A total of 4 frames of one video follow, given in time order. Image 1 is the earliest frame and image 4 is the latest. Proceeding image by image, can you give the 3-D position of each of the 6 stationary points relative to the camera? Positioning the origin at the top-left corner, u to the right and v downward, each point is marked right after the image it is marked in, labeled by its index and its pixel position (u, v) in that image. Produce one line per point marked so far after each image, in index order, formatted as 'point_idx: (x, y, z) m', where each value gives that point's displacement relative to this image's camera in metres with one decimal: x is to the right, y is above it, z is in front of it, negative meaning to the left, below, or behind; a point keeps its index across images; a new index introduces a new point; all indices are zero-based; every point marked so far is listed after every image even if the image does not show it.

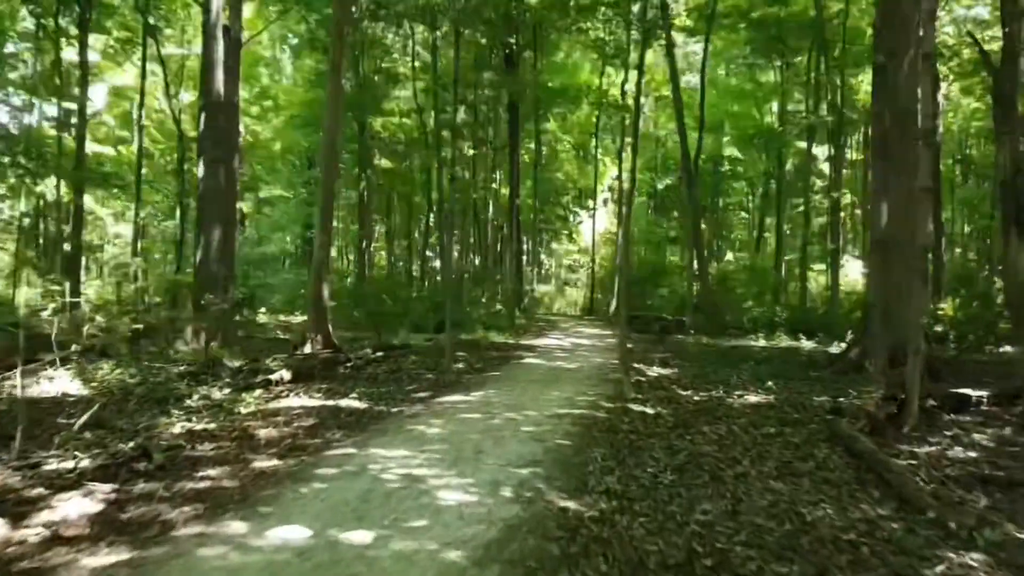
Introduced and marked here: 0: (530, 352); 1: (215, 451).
0: (+0.3, -1.0, +11.4) m
1: (-2.0, -1.1, +4.8) m
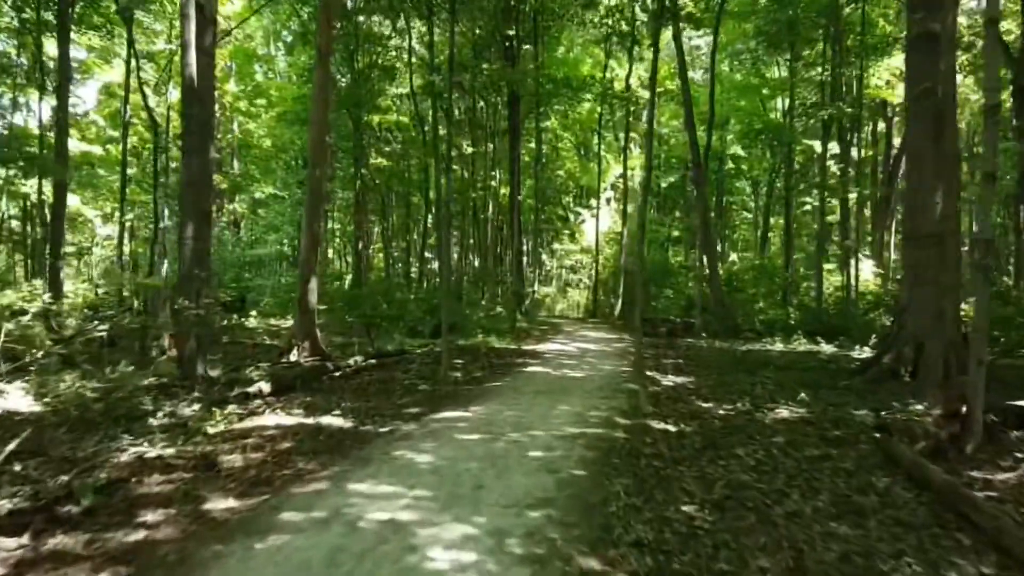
0: (+0.3, -1.0, +10.6) m
1: (-2.0, -1.1, +4.1) m
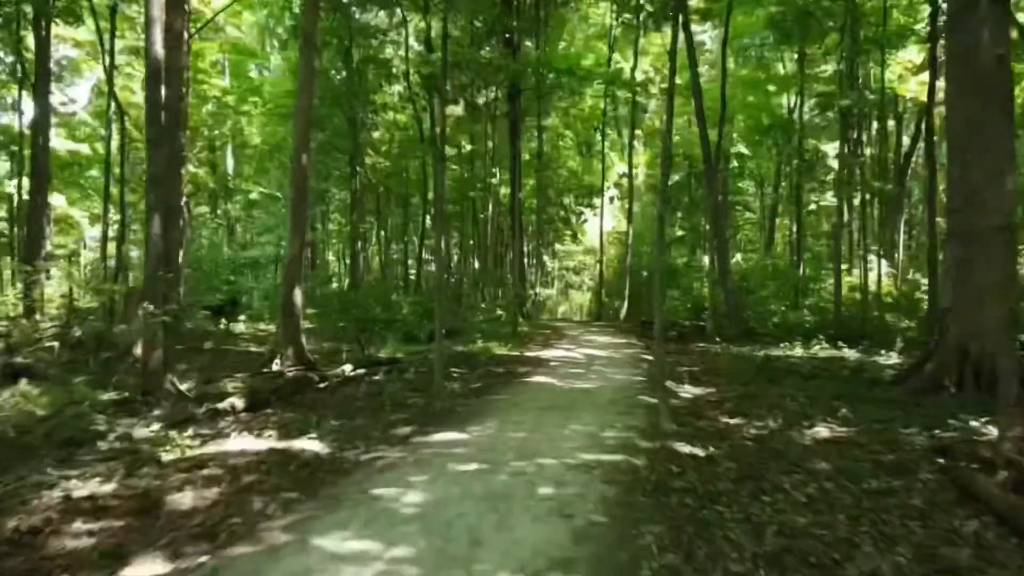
0: (+0.4, -1.1, +9.8) m
1: (-2.0, -1.2, +3.3) m
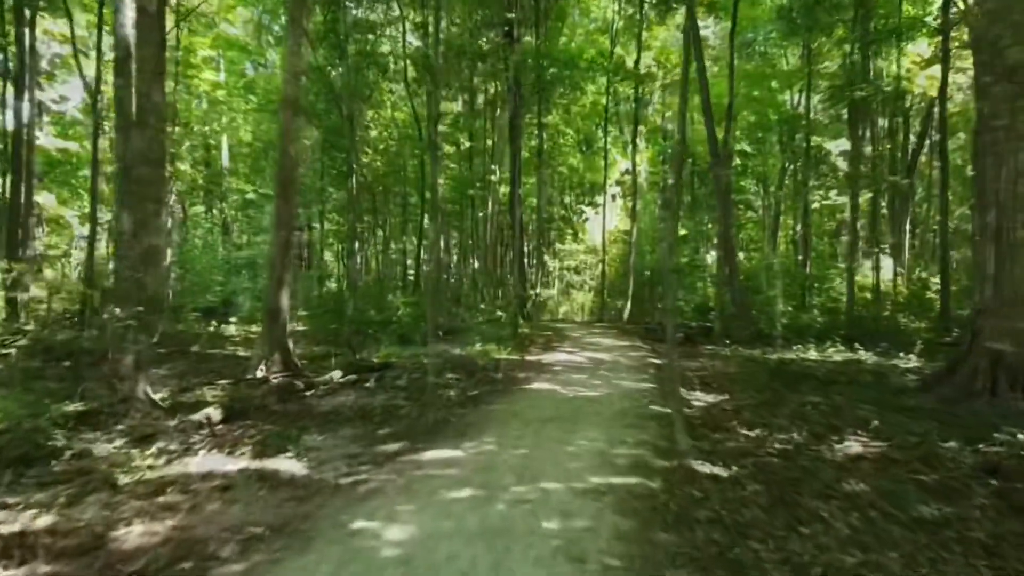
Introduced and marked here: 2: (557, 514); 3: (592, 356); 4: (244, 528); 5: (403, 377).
0: (+0.4, -1.1, +9.2) m
1: (-2.0, -1.2, +2.7) m
2: (+0.2, -1.1, +3.6) m
3: (+1.2, -1.0, +10.9) m
4: (-1.3, -1.2, +3.4) m
5: (-1.3, -1.1, +8.6) m
